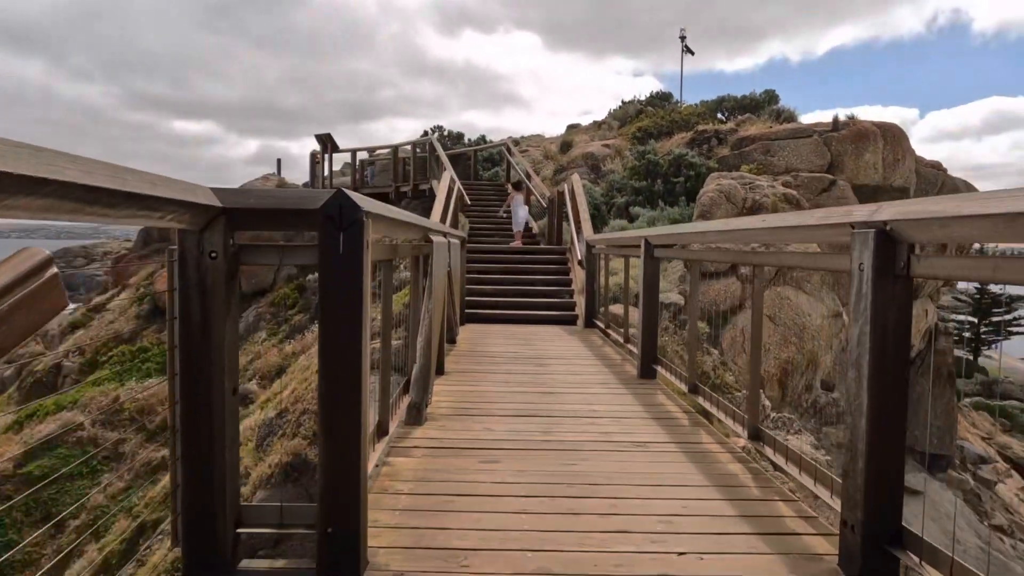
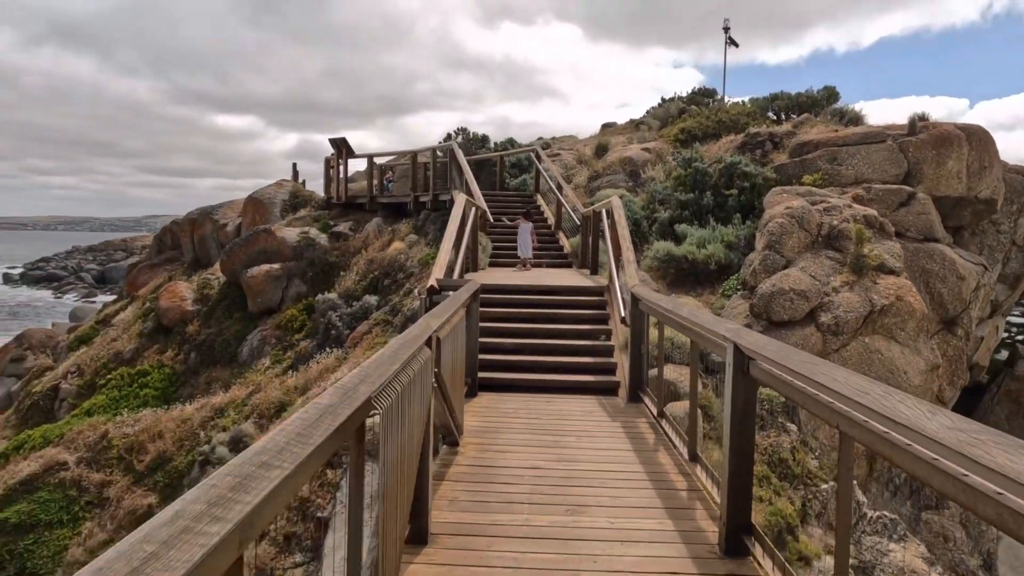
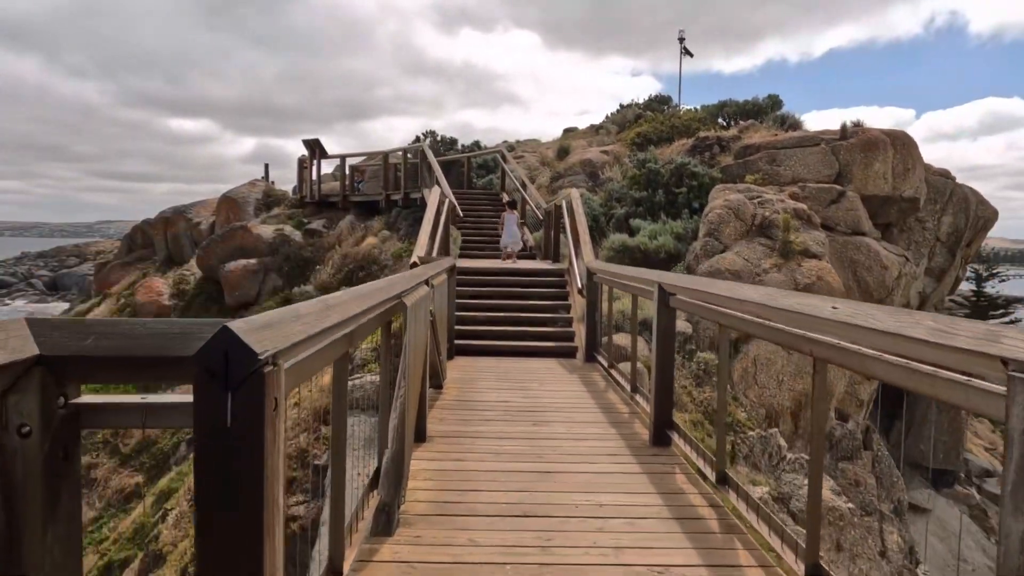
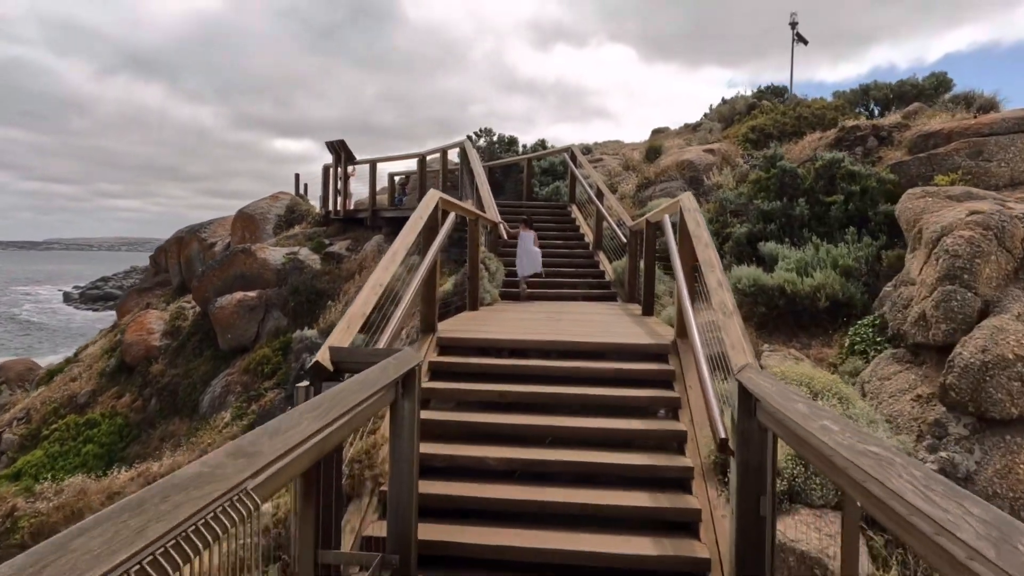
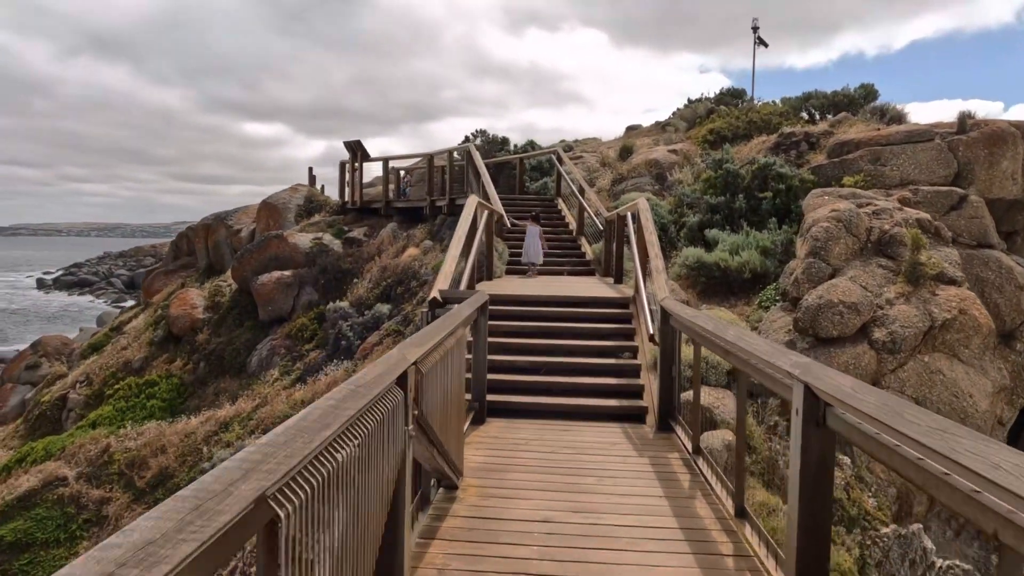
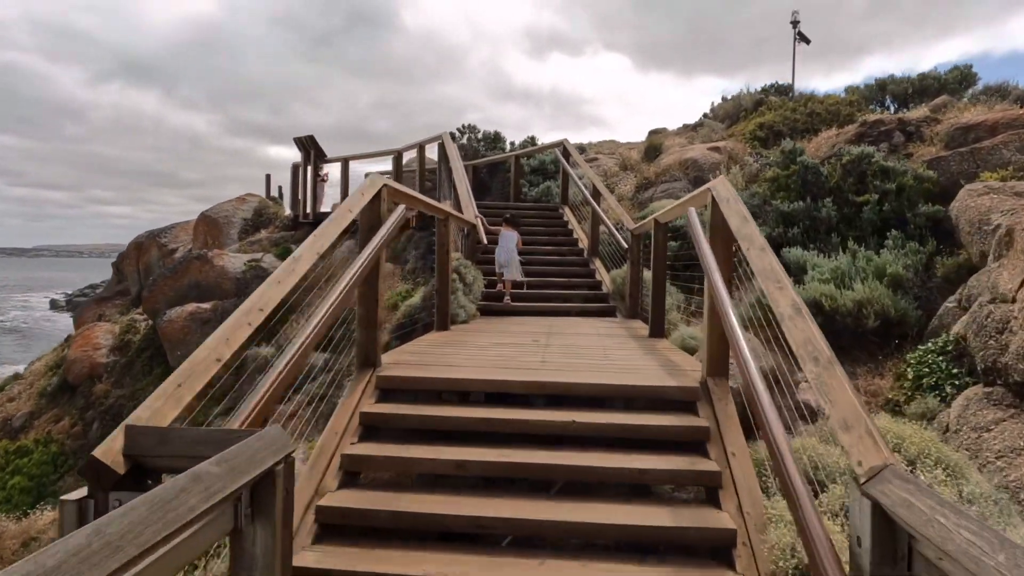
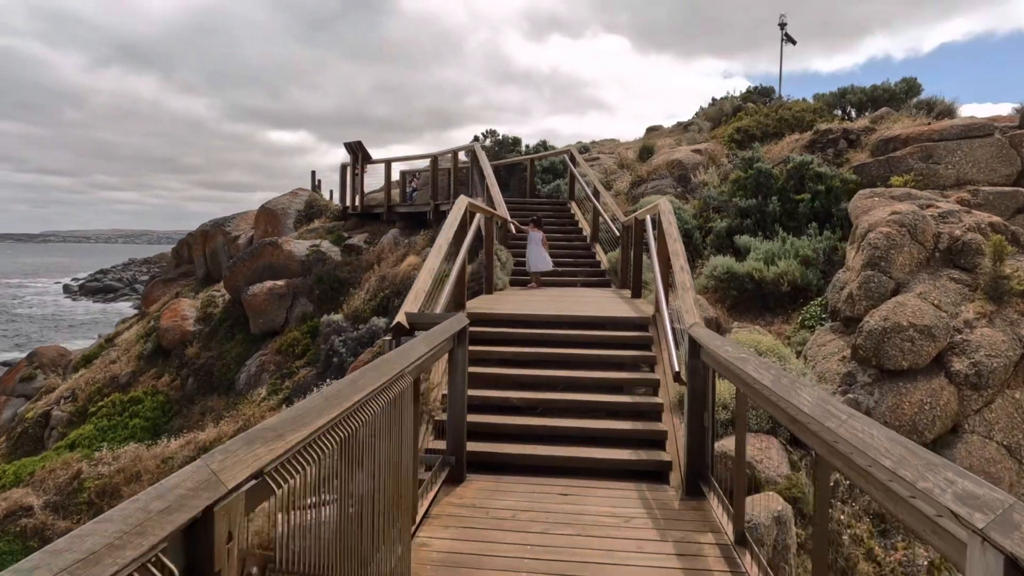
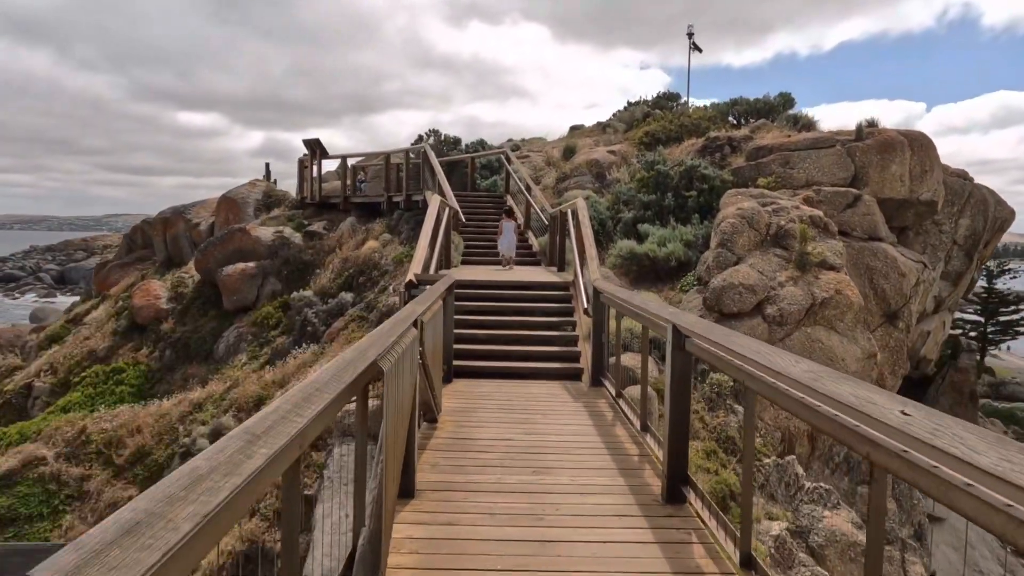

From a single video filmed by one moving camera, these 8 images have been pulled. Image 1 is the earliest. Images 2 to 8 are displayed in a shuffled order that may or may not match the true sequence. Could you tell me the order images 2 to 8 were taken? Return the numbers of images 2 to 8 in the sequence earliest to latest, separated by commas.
3, 8, 2, 5, 7, 4, 6
